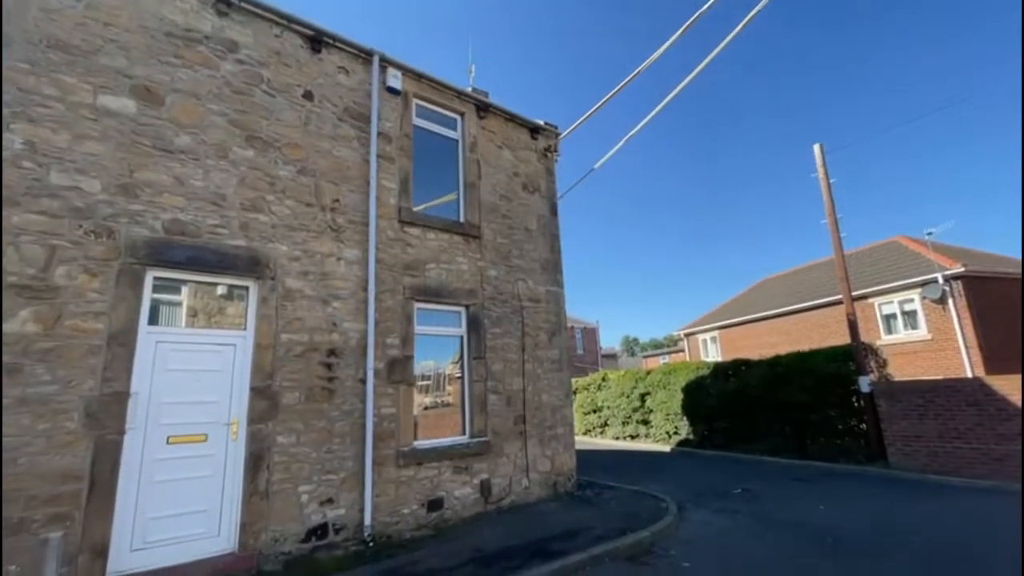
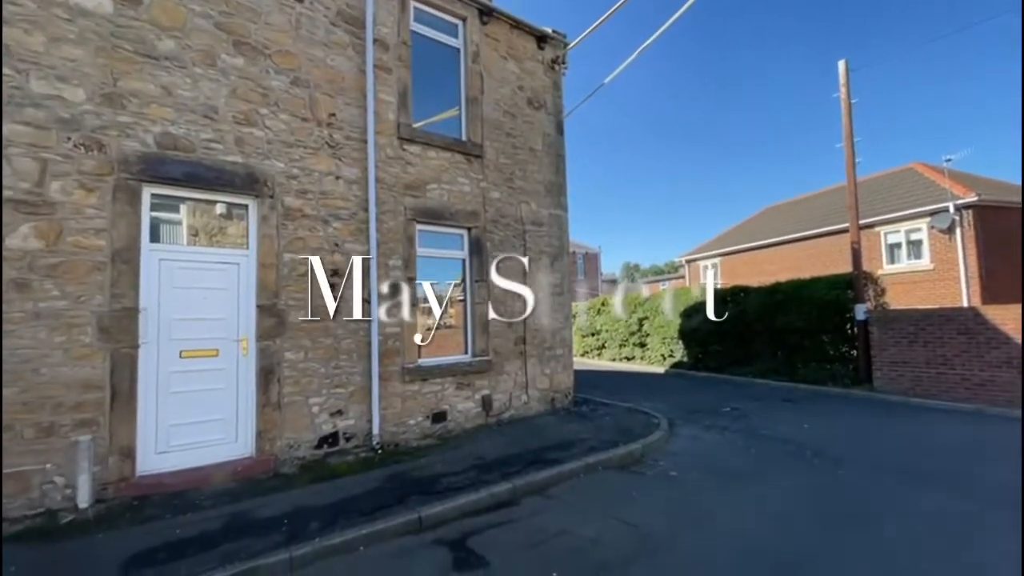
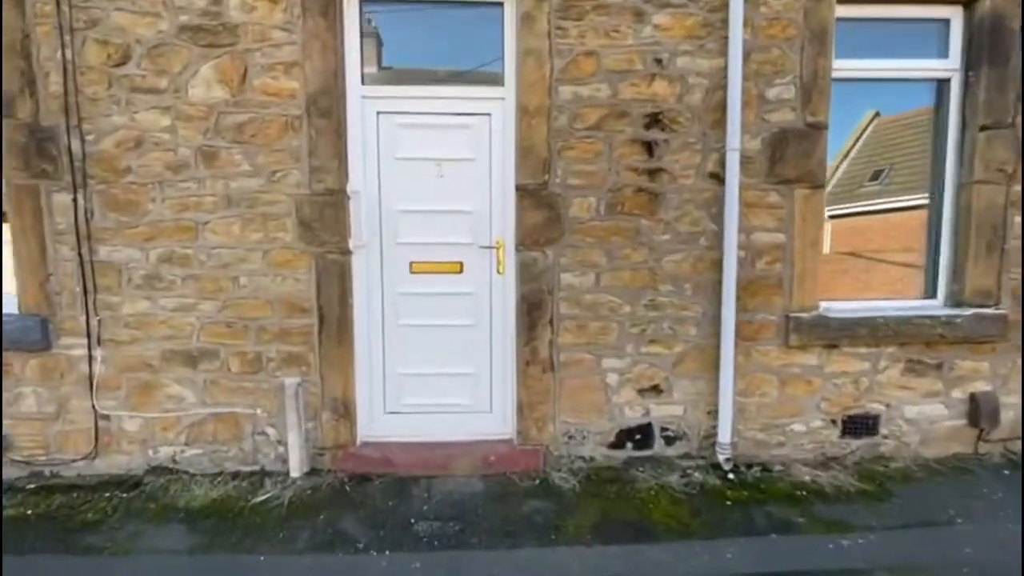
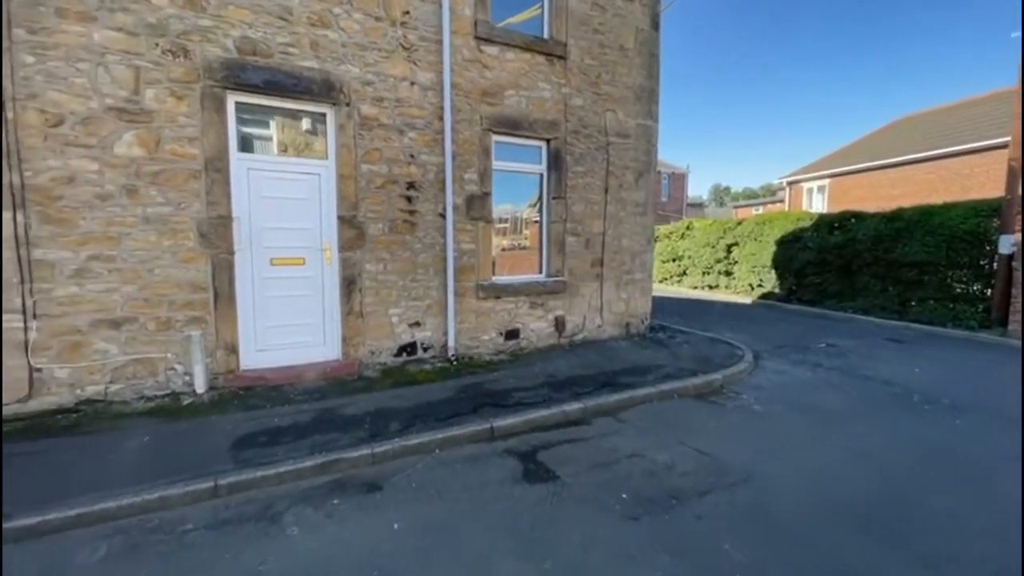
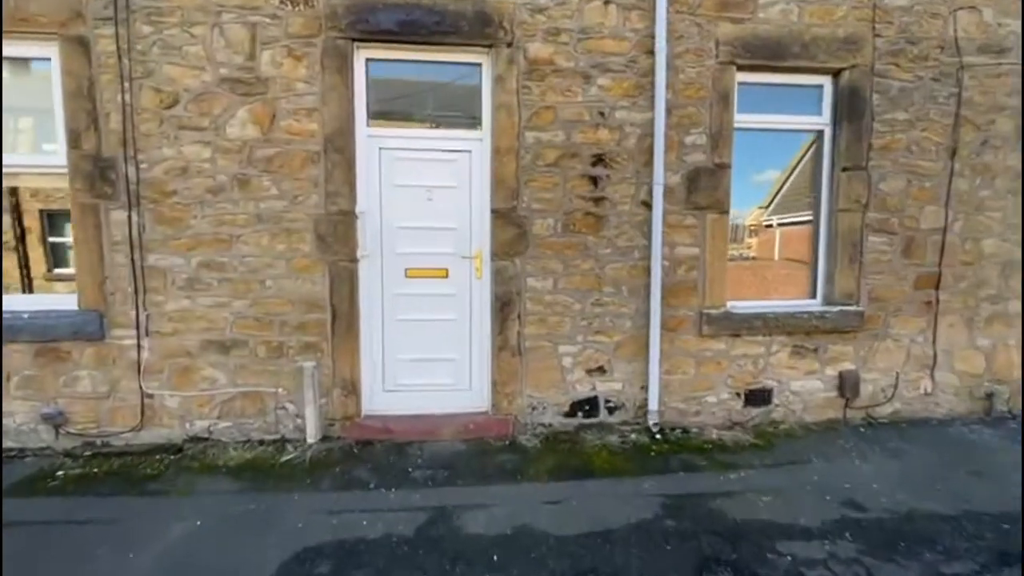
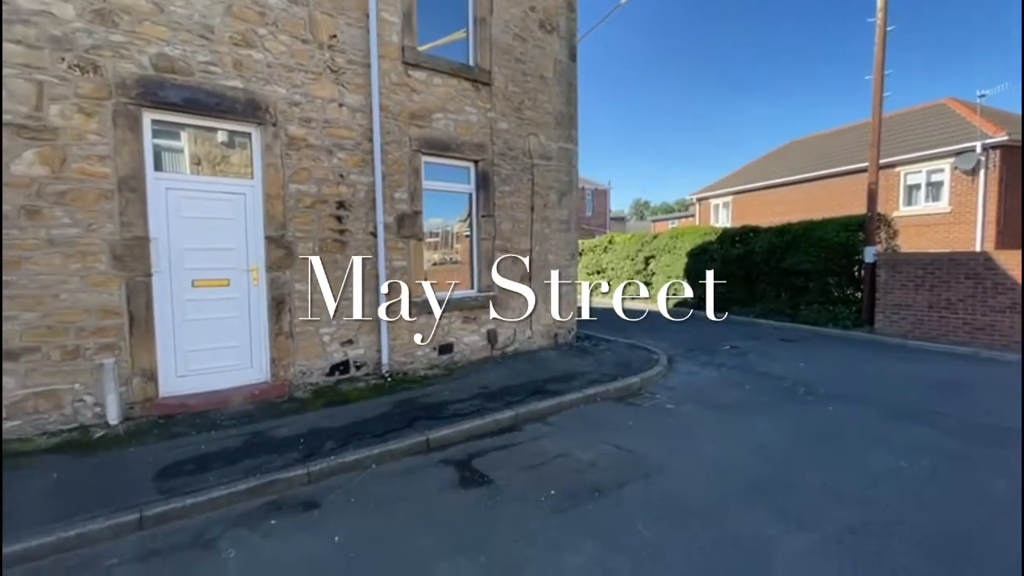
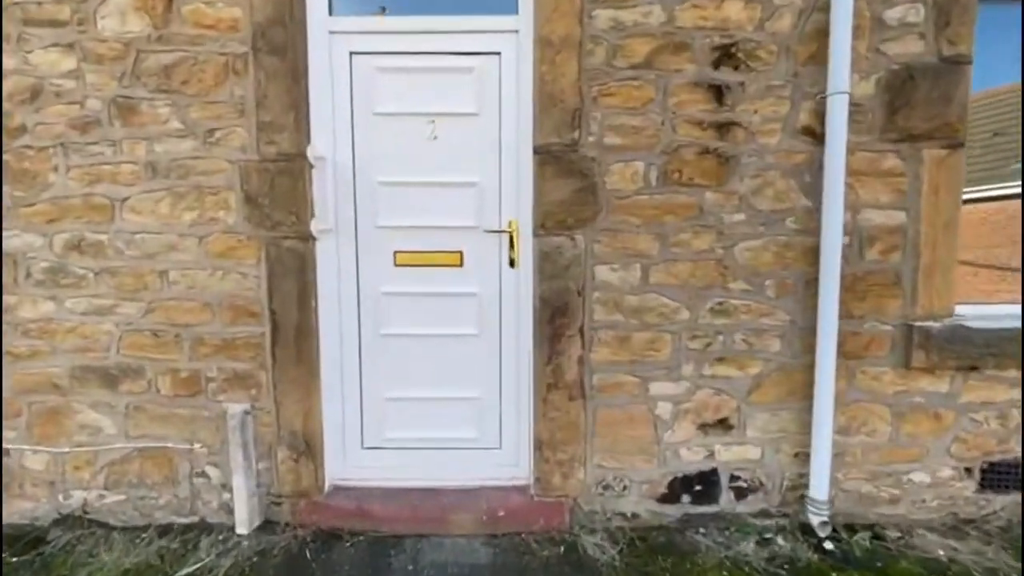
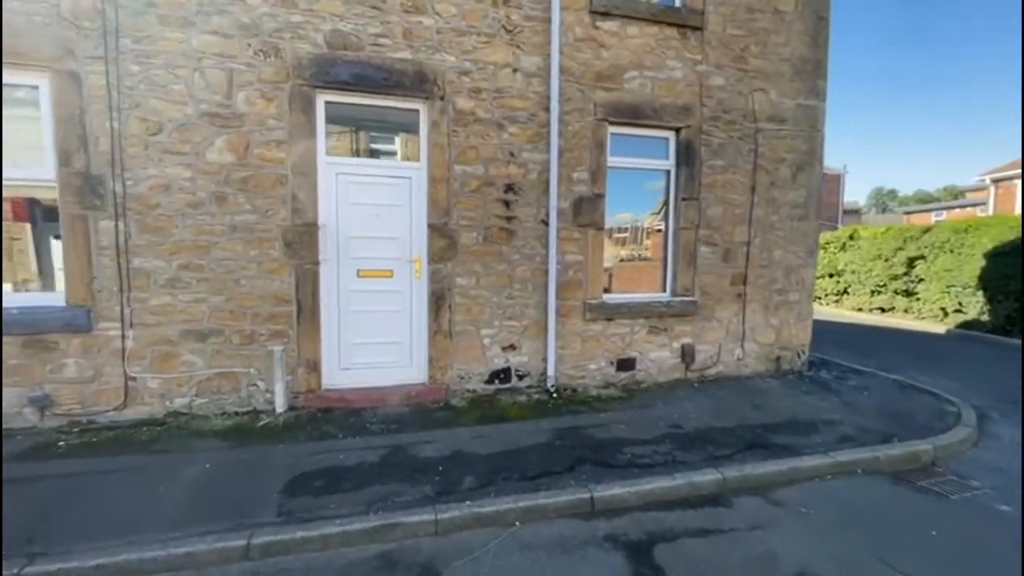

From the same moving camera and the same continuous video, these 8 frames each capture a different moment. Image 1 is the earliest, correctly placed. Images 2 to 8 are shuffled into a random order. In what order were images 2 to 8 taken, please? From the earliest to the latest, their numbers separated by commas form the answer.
2, 6, 4, 8, 5, 3, 7
